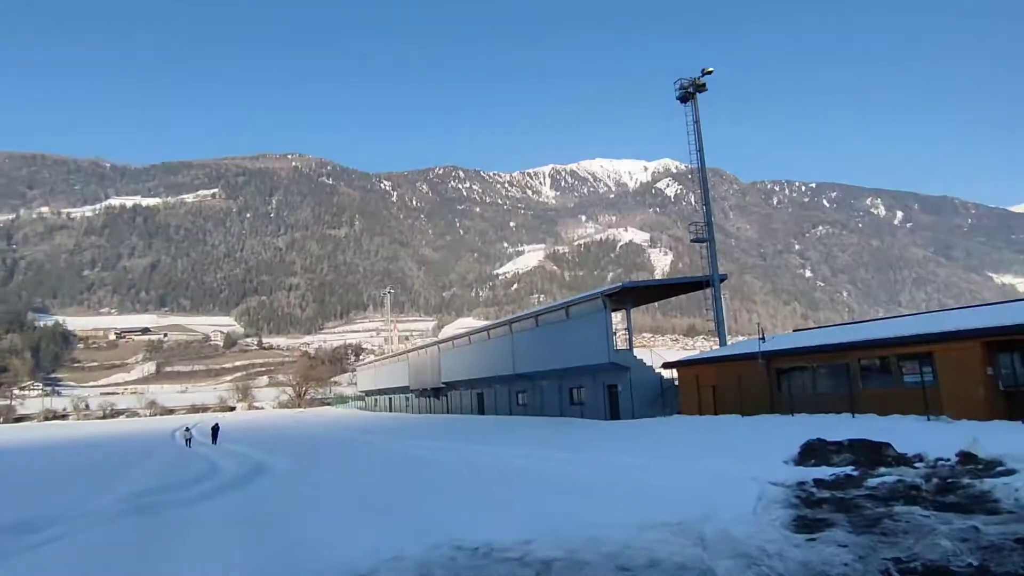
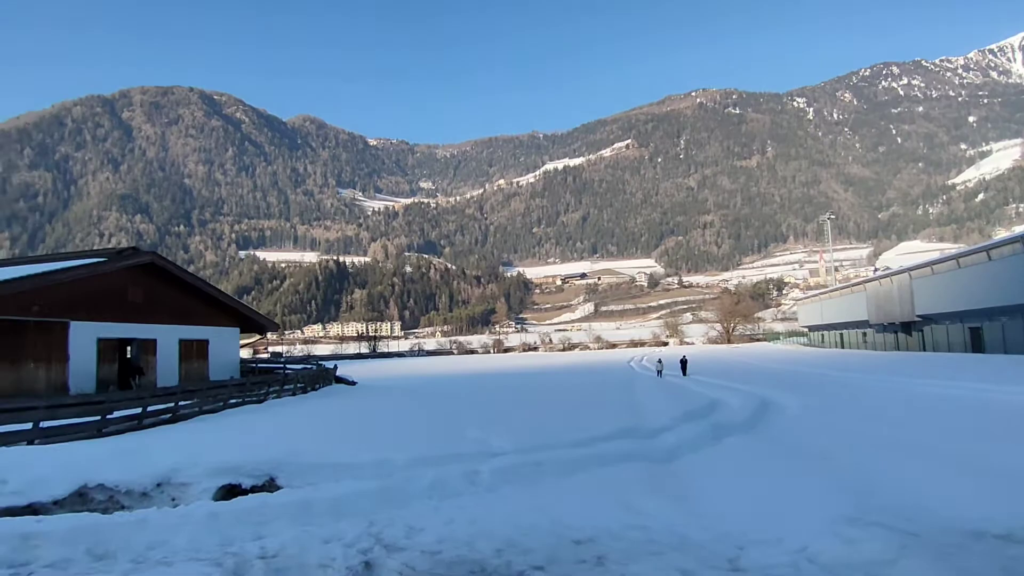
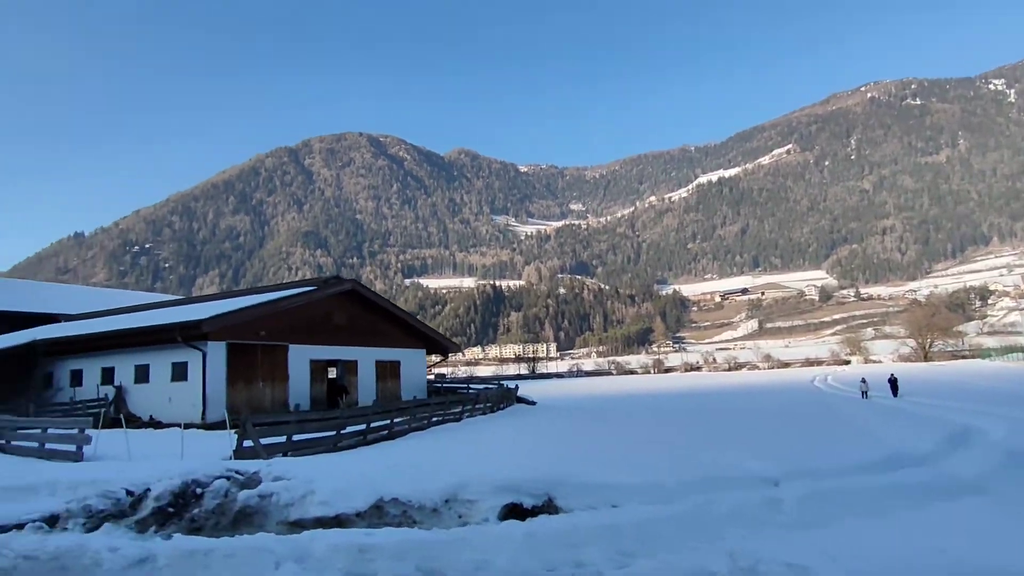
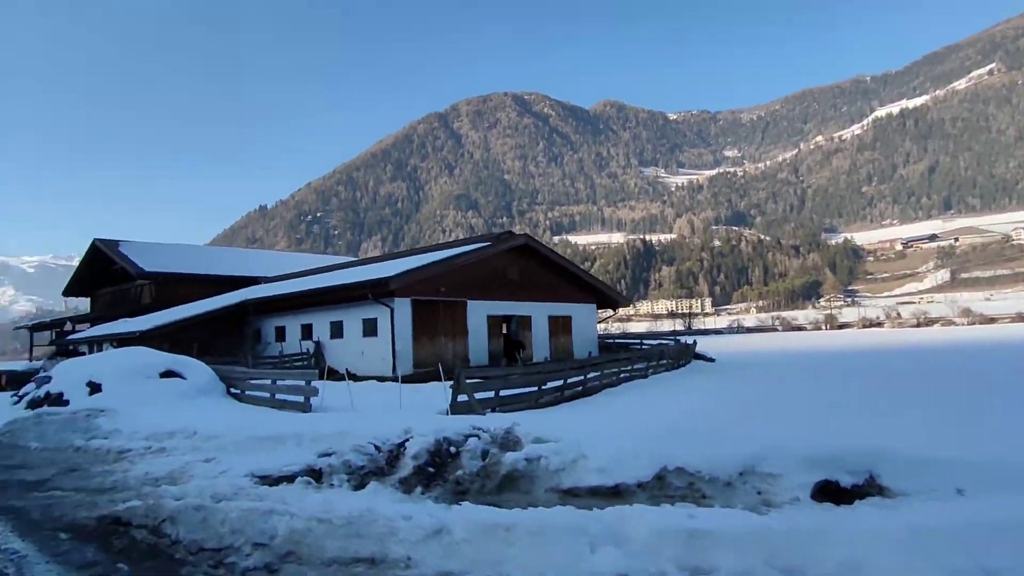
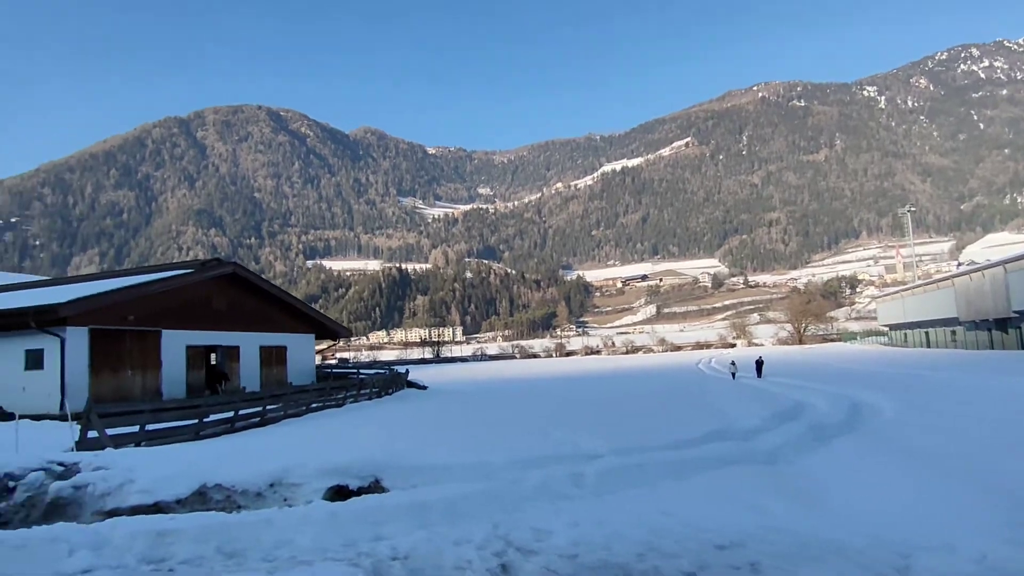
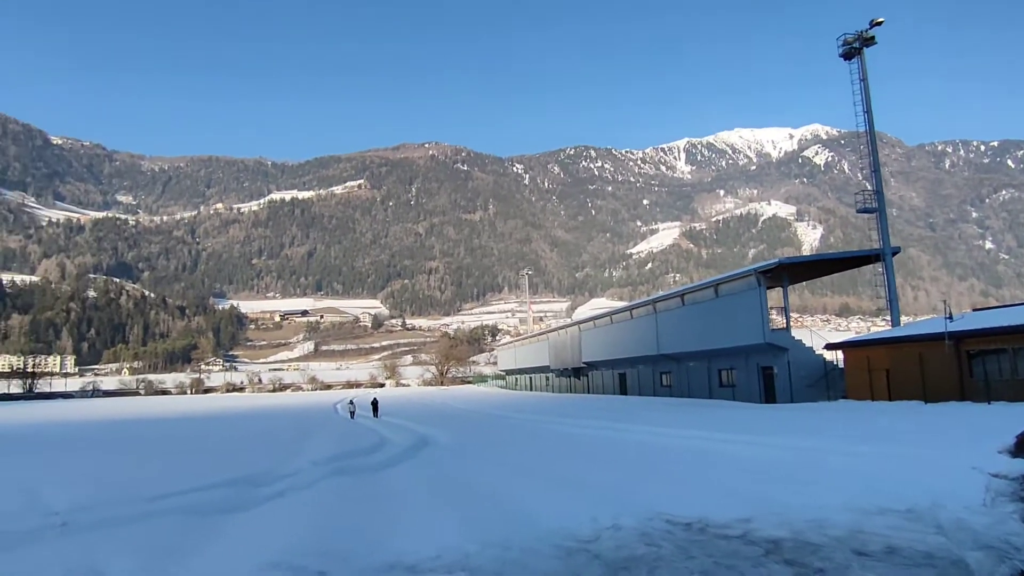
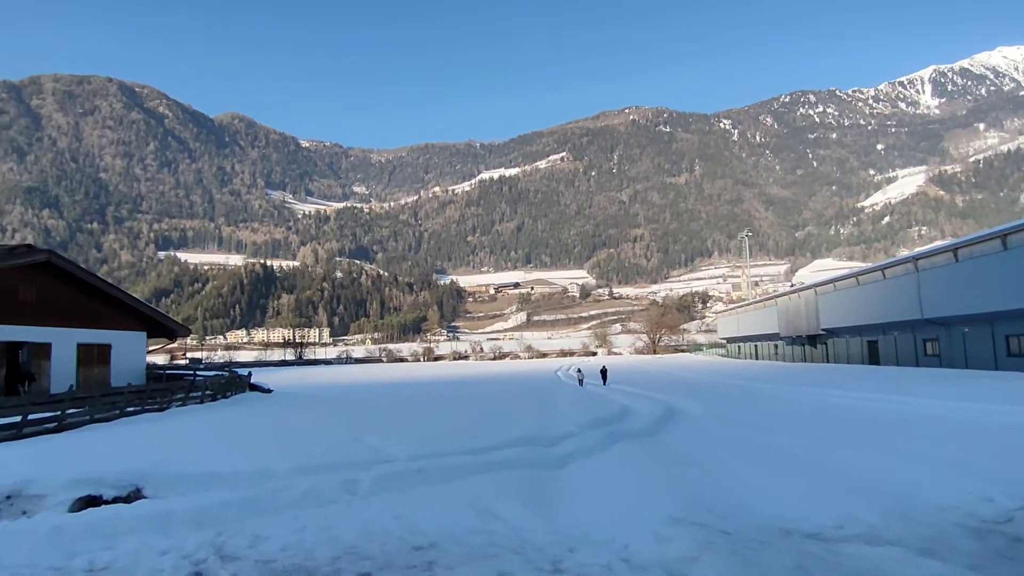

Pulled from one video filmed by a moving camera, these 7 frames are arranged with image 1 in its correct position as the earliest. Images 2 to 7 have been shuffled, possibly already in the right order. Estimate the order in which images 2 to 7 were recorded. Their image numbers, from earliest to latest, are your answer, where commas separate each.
6, 7, 2, 5, 3, 4
